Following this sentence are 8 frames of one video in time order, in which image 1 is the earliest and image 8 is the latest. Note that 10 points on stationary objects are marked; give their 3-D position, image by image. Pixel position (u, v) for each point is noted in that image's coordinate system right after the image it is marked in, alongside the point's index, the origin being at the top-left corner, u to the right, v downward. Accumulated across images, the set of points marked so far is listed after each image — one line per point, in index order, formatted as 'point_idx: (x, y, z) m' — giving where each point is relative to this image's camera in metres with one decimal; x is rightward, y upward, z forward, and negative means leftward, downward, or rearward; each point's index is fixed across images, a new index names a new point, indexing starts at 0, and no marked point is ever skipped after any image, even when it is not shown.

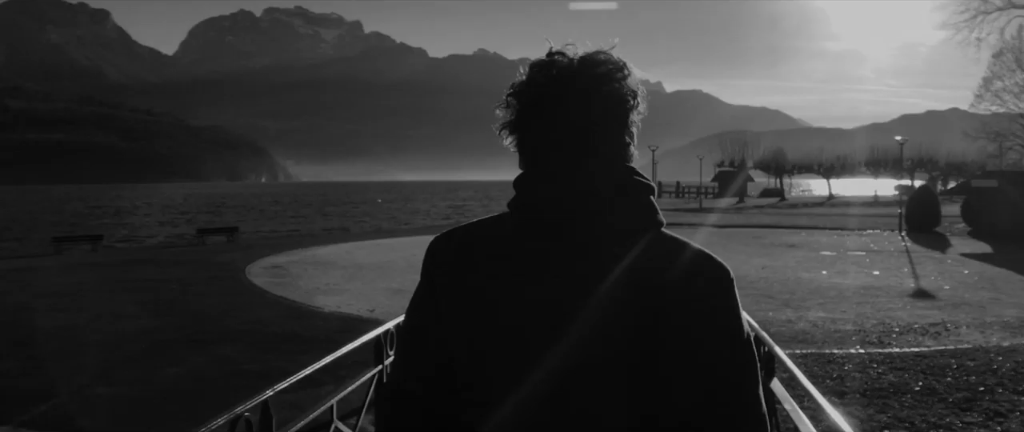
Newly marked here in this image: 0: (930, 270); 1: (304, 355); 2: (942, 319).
0: (+8.6, -1.1, +14.9) m
1: (-2.8, -1.9, +9.8) m
2: (+6.2, -1.5, +10.5) m
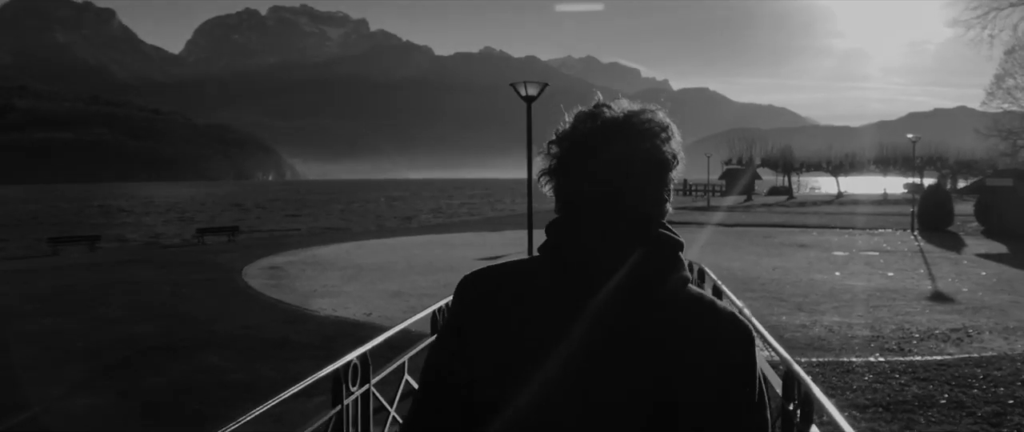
0: (+8.6, -1.1, +14.4) m
1: (-2.8, -1.9, +9.4) m
2: (+6.2, -1.5, +10.0) m
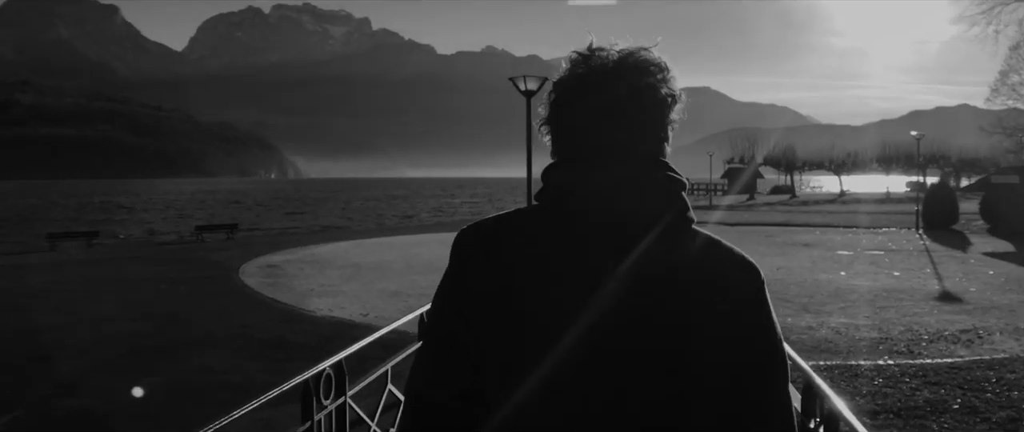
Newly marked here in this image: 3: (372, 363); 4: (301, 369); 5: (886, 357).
0: (+8.6, -1.1, +14.2) m
1: (-2.8, -1.9, +9.1) m
2: (+6.2, -1.5, +9.8) m
3: (-1.7, -1.8, +9.0) m
4: (-2.6, -1.9, +8.9) m
5: (+4.3, -1.6, +8.3) m
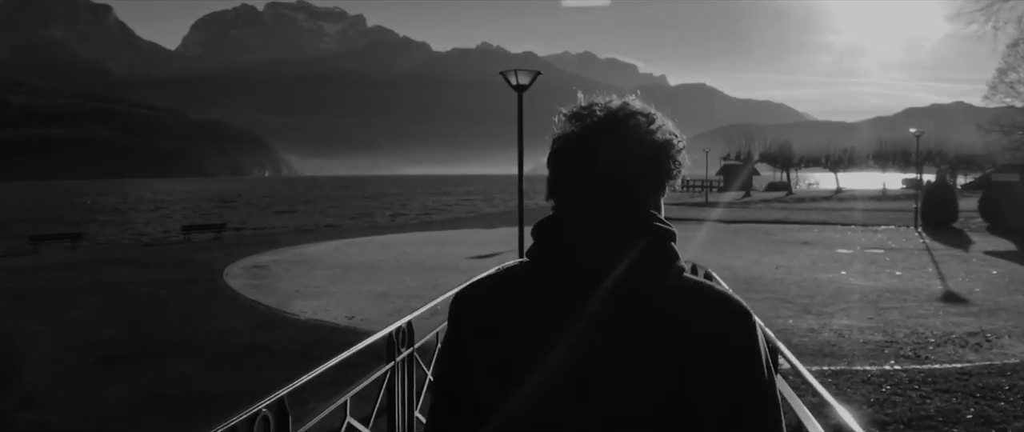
0: (+8.5, -1.0, +13.8) m
1: (-2.9, -1.8, +8.8) m
2: (+6.1, -1.4, +9.4) m
3: (-1.8, -1.8, +8.6) m
4: (-2.7, -1.9, +8.5) m
5: (+4.2, -1.6, +8.0) m
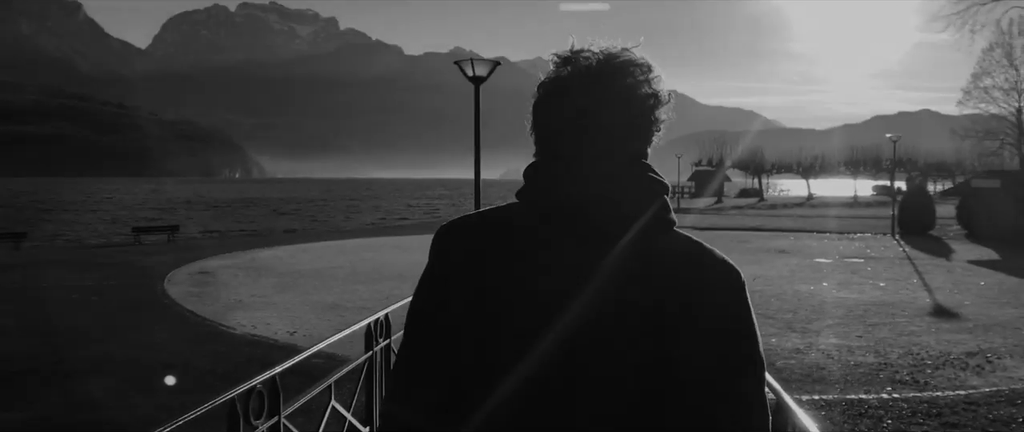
0: (+7.8, -1.2, +13.2) m
1: (-3.4, -1.9, +7.6) m
2: (+5.5, -1.5, +8.7) m
3: (-2.3, -1.9, +7.5) m
4: (-3.2, -1.9, +7.4) m
5: (+3.7, -1.7, +7.1) m
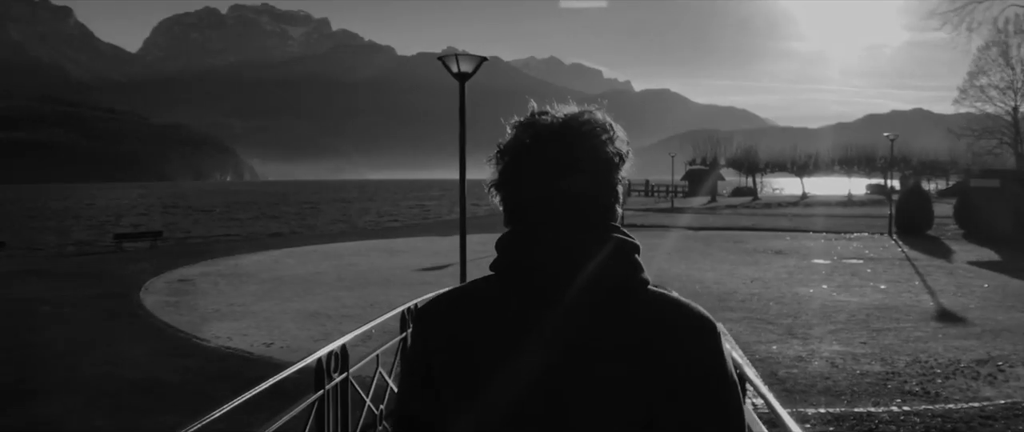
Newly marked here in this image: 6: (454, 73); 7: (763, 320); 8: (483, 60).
0: (+7.6, -1.2, +12.8) m
1: (-3.5, -2.0, +7.2) m
2: (+5.4, -1.6, +8.3) m
3: (-2.5, -1.9, +7.1) m
4: (-3.3, -2.0, +7.0) m
5: (+3.6, -1.7, +6.7) m
6: (-0.7, +1.7, +8.7) m
7: (+3.5, -1.4, +10.1) m
8: (-0.3, +1.8, +8.7) m
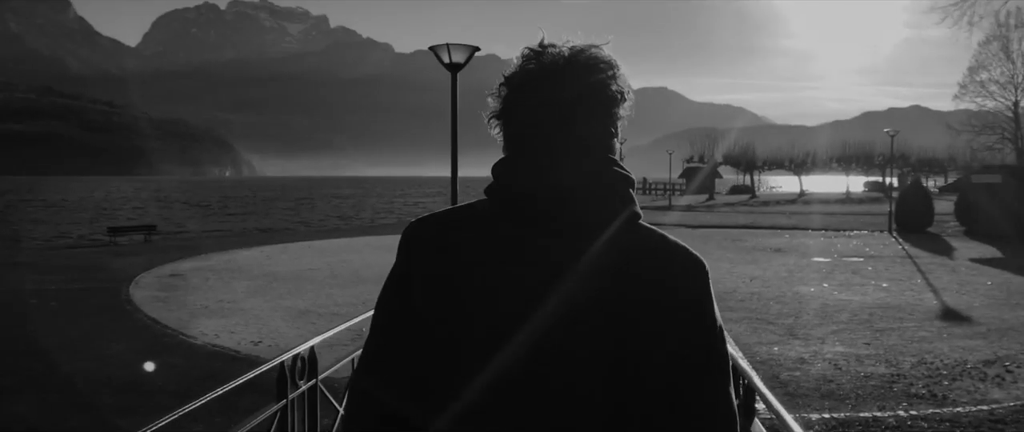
0: (+7.5, -1.1, +12.6) m
1: (-3.6, -1.9, +6.9) m
2: (+5.3, -1.5, +8.0) m
3: (-2.5, -1.9, +6.8) m
4: (-3.4, -1.9, +6.7) m
5: (+3.5, -1.7, +6.5) m
6: (-0.8, +1.8, +8.4) m
7: (+3.4, -1.4, +9.8) m
8: (-0.4, +1.9, +8.4) m
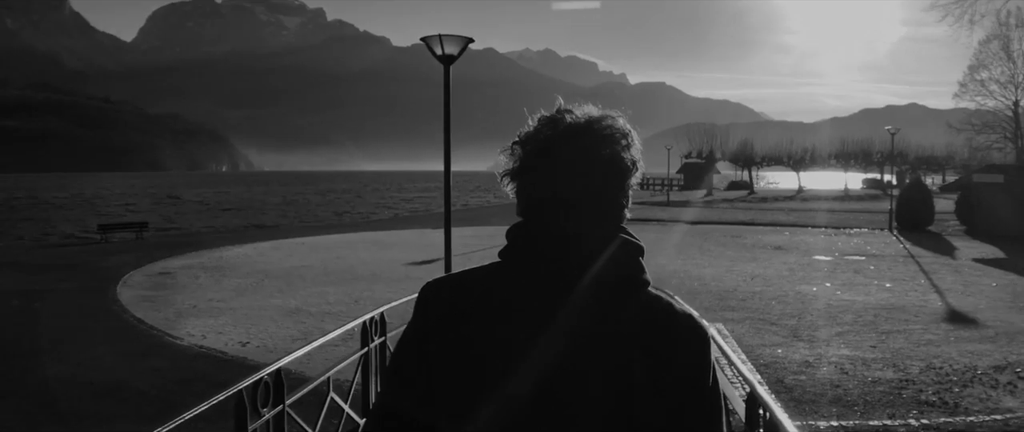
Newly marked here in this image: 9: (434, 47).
0: (+7.4, -1.1, +12.3) m
1: (-3.7, -1.9, +6.6) m
2: (+5.3, -1.5, +7.8) m
3: (-2.6, -1.9, +6.5) m
4: (-3.4, -1.9, +6.4) m
5: (+3.5, -1.7, +6.2) m
6: (-0.8, +1.8, +8.2) m
7: (+3.3, -1.4, +9.6) m
8: (-0.4, +1.9, +8.1) m
9: (-0.8, +1.9, +8.2) m
